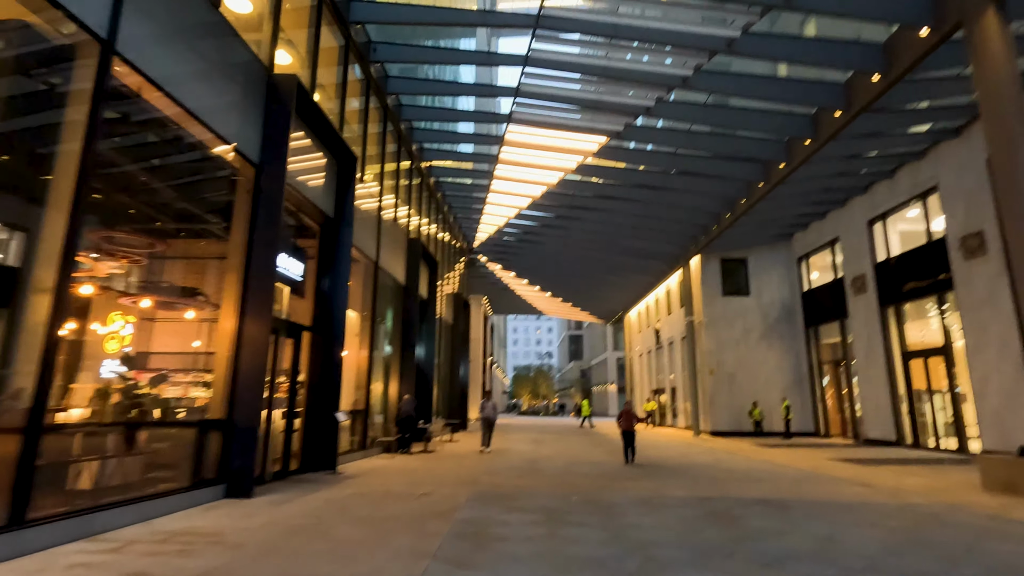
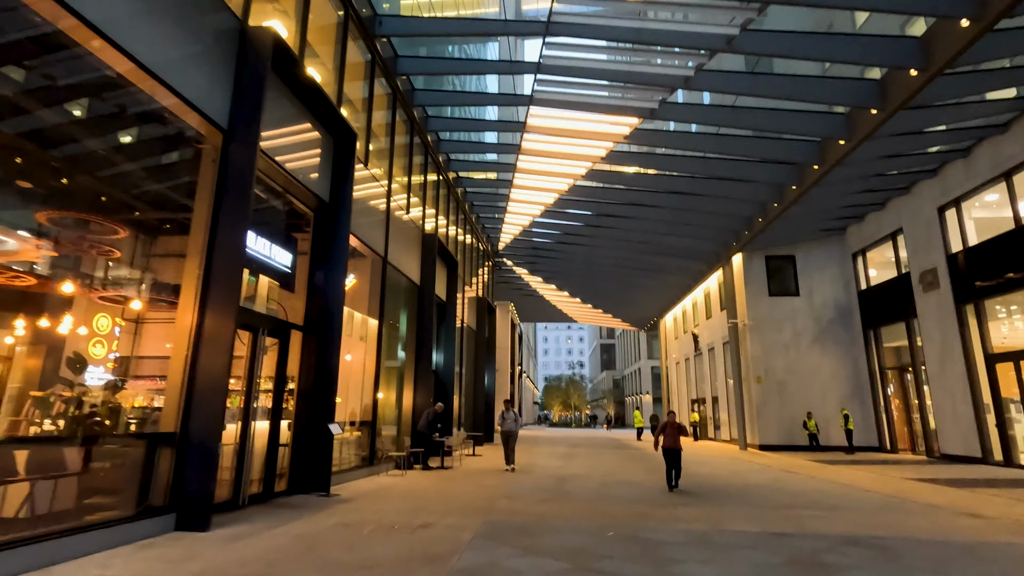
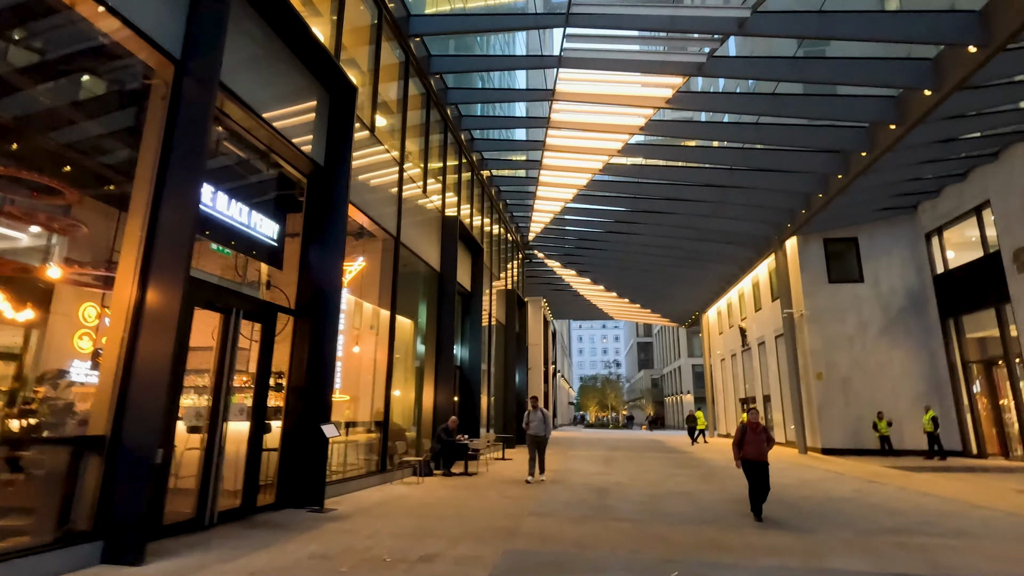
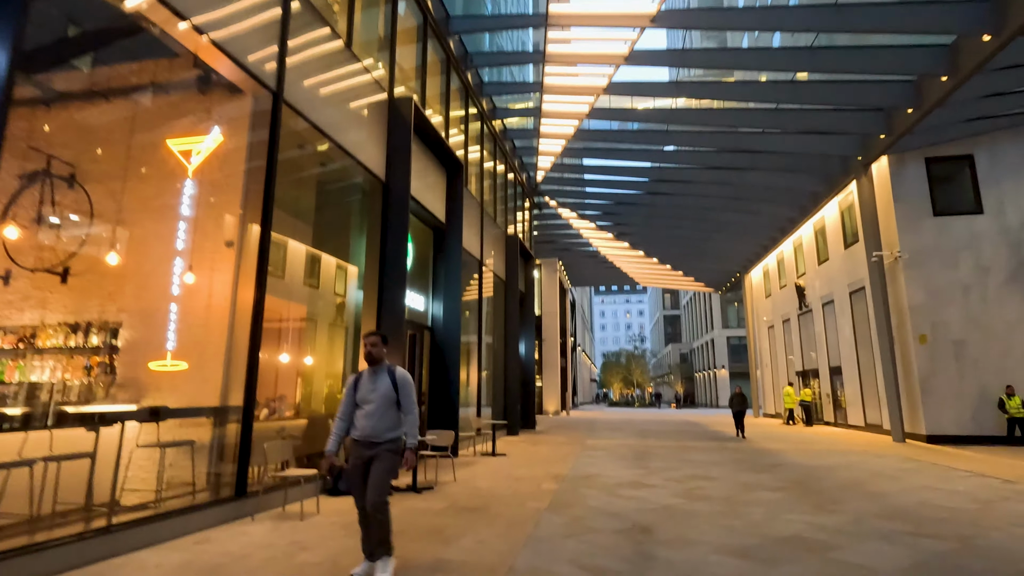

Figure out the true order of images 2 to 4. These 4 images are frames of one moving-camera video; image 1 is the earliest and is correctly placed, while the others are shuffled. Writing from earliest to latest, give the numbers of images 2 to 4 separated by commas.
2, 3, 4
